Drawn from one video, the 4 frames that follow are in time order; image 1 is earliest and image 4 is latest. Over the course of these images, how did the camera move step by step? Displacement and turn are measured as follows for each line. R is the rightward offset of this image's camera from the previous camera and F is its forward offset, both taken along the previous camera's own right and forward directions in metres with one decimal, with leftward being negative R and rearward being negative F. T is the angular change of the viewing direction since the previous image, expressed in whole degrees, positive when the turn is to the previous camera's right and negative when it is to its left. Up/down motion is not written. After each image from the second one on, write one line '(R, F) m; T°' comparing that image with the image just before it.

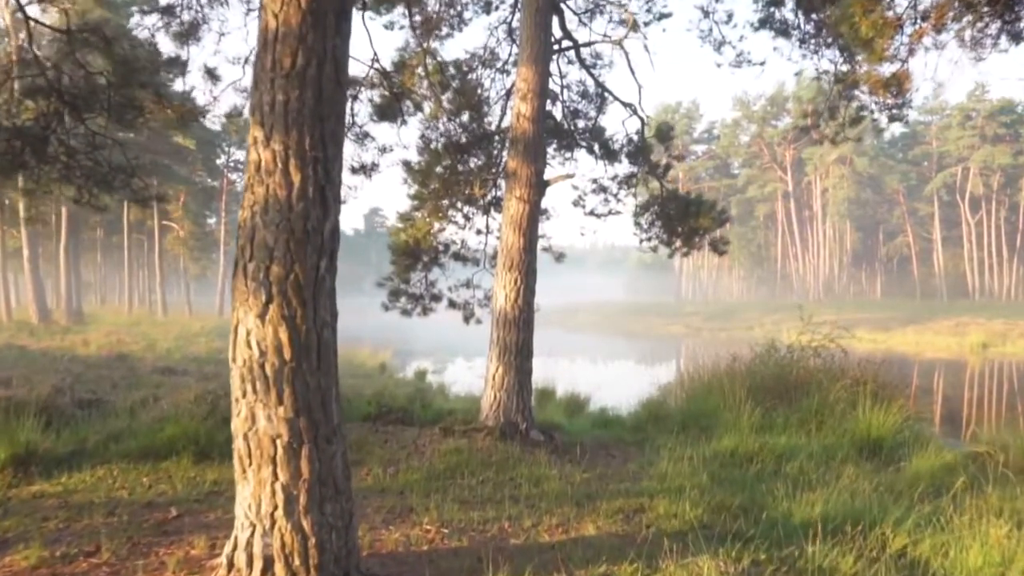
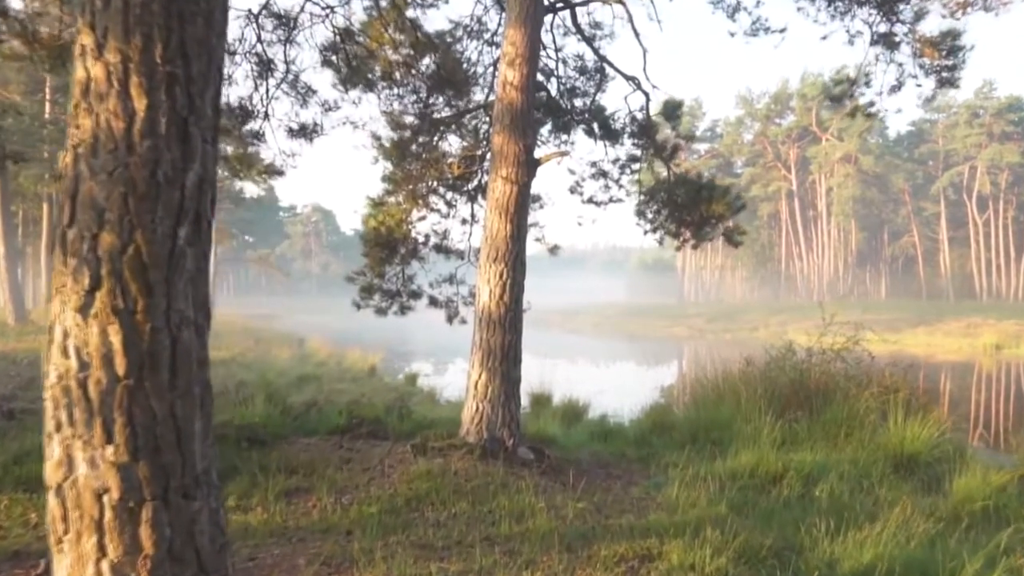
(+0.1, +1.1) m; 0°
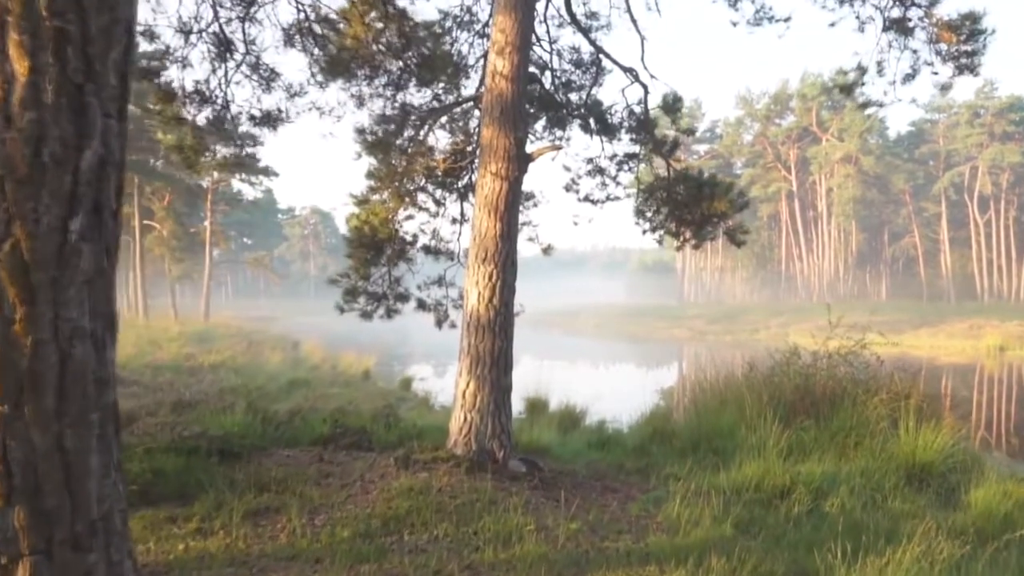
(+0.1, +0.4) m; 0°
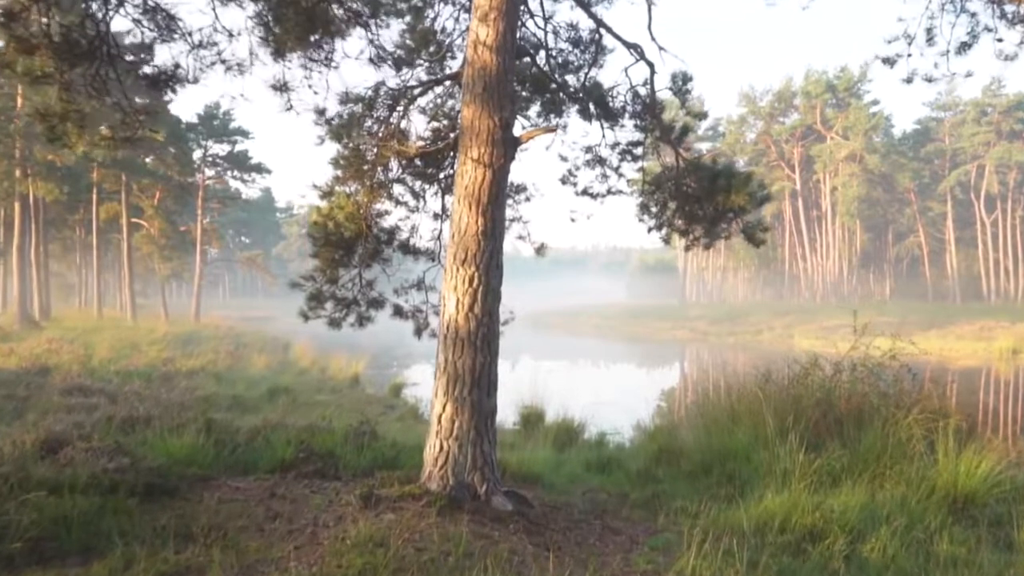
(+0.1, +0.9) m; 0°
